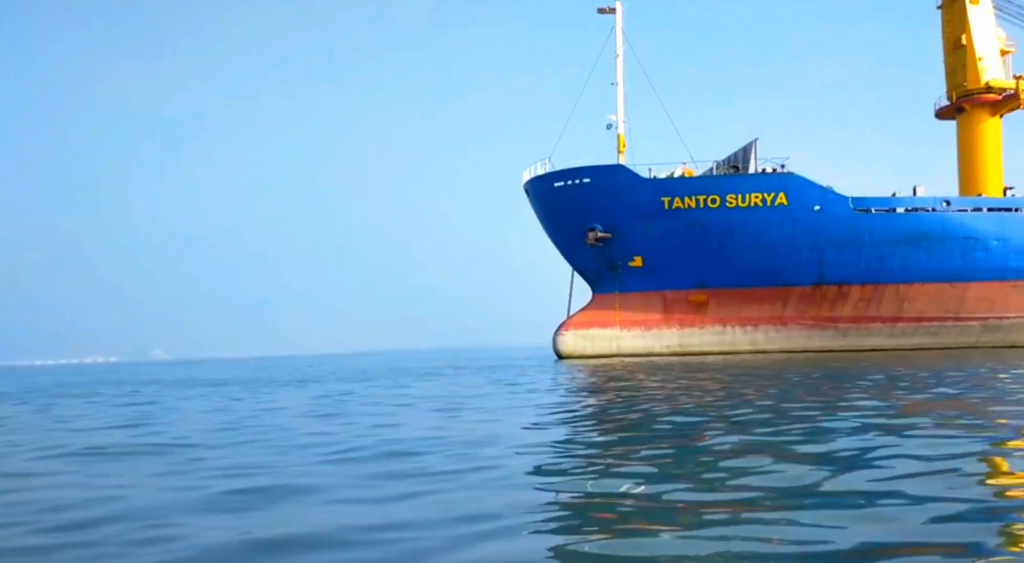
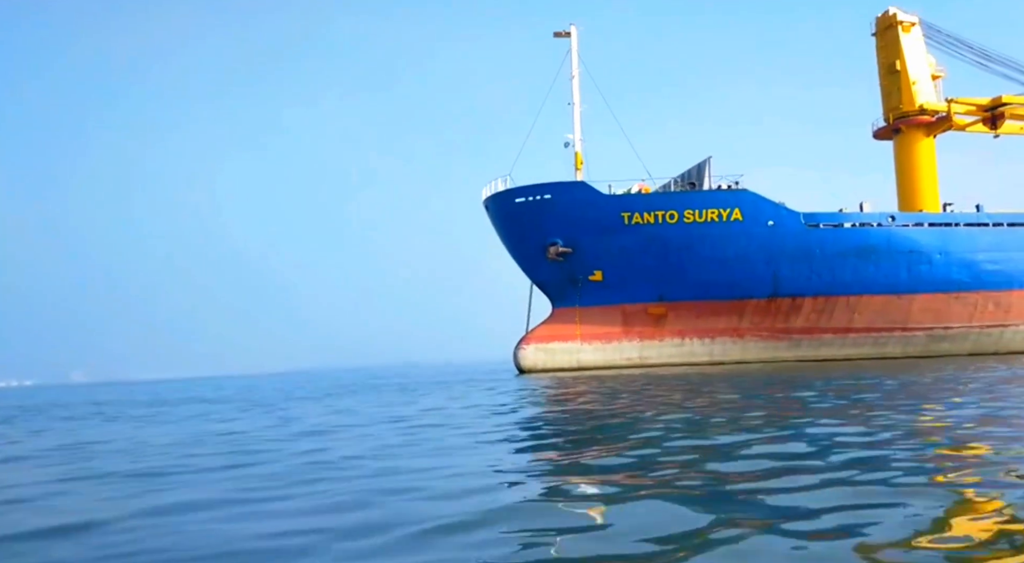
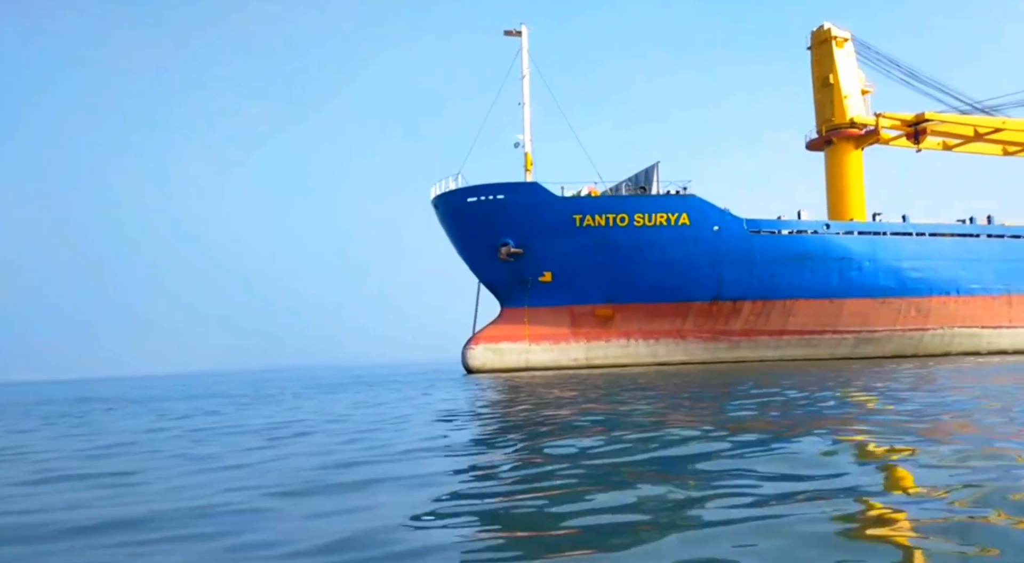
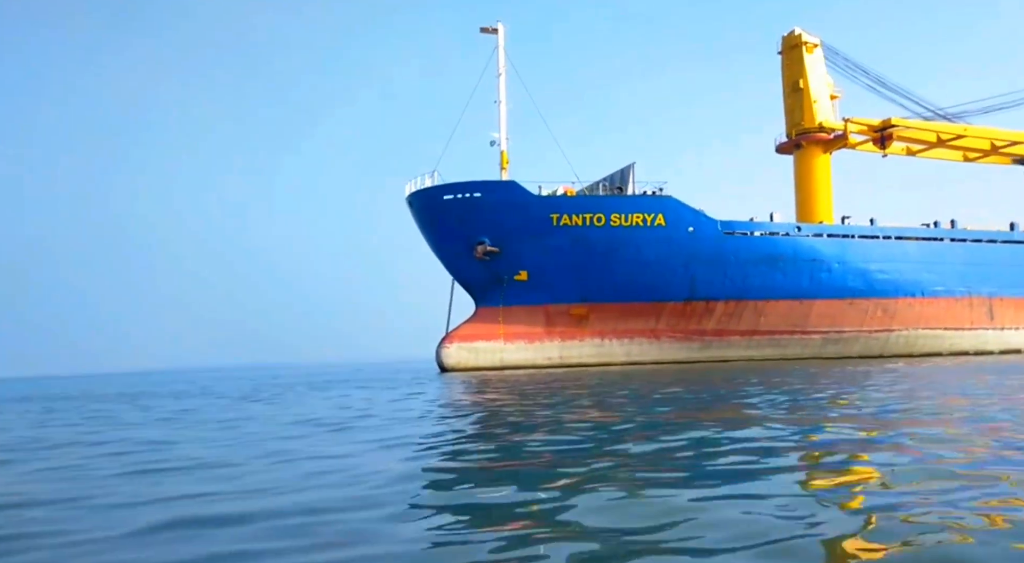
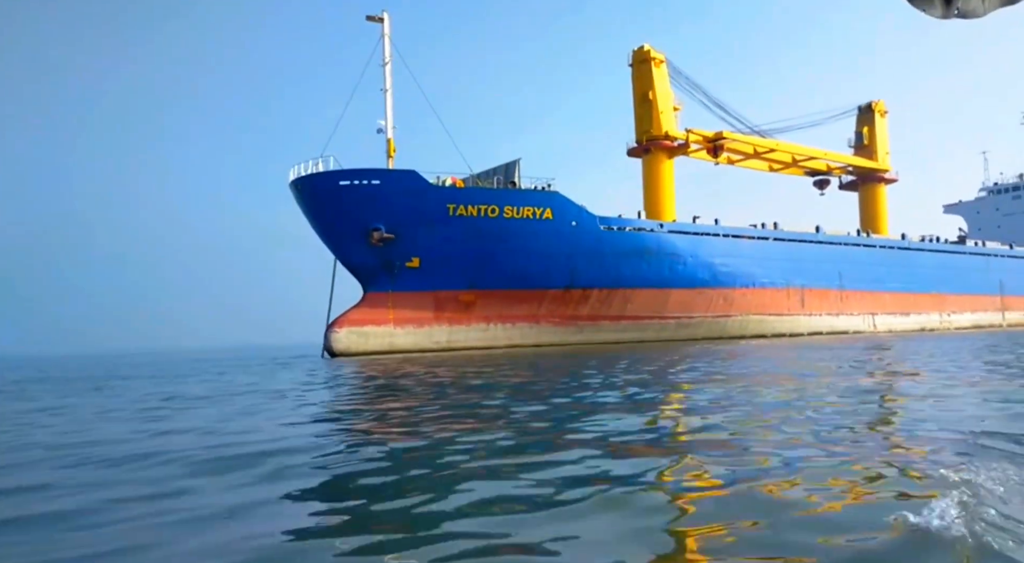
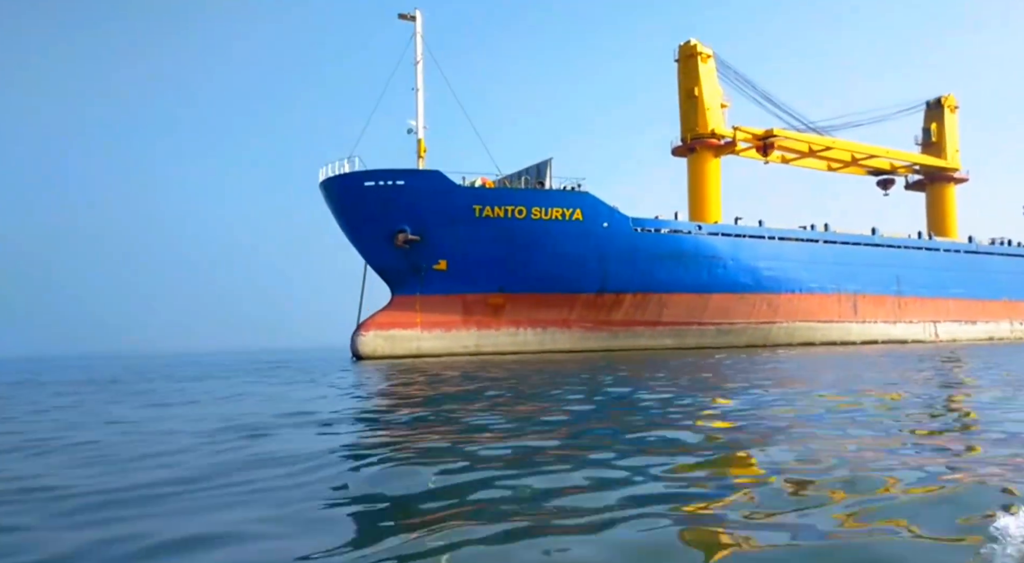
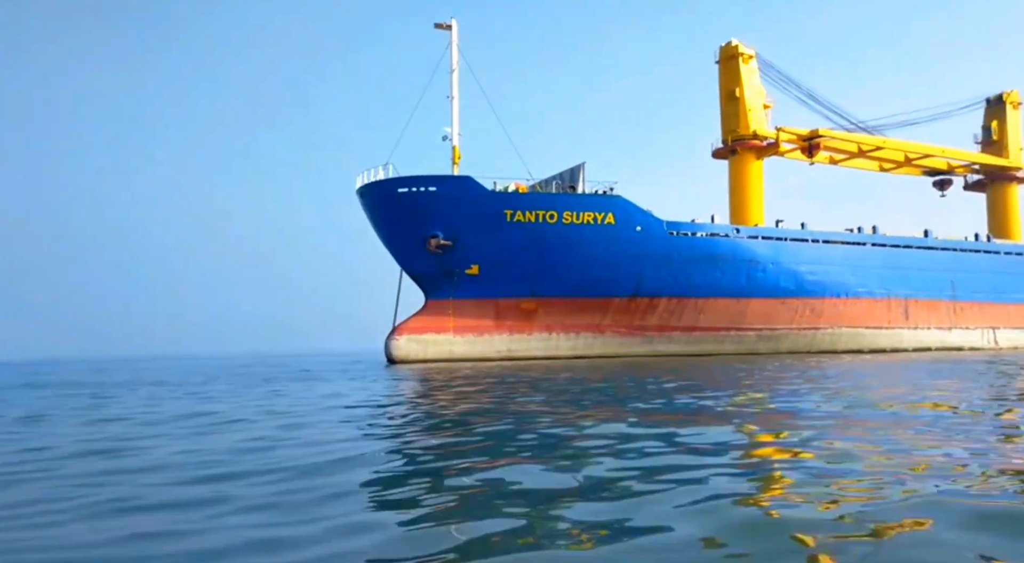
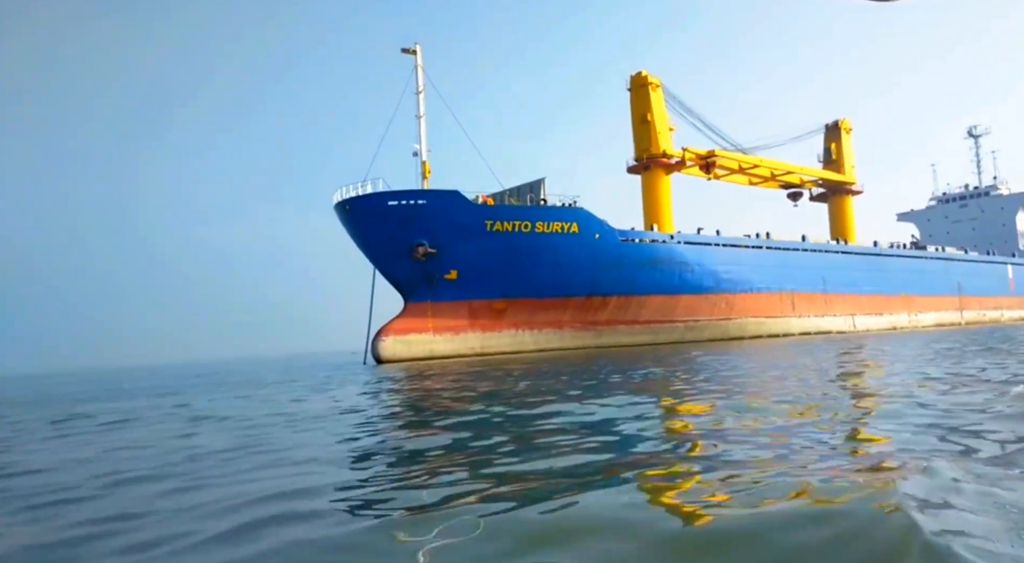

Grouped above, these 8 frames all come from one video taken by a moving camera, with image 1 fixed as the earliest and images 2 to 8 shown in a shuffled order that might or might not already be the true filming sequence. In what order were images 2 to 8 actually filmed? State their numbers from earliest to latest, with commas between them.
2, 3, 4, 7, 6, 5, 8
